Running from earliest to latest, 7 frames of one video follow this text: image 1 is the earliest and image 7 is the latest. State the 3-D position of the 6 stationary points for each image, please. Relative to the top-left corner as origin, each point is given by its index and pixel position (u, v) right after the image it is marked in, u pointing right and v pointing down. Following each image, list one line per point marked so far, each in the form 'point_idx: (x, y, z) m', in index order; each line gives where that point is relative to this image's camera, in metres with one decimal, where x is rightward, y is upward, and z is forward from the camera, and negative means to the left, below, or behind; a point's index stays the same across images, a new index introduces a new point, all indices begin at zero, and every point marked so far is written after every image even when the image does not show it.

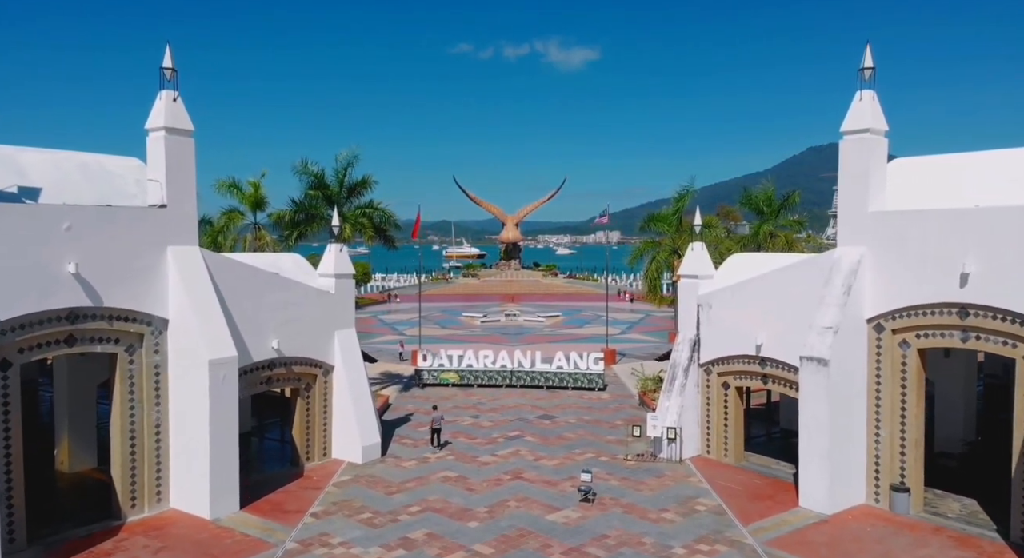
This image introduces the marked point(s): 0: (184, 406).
0: (-6.4, -2.5, +14.5) m
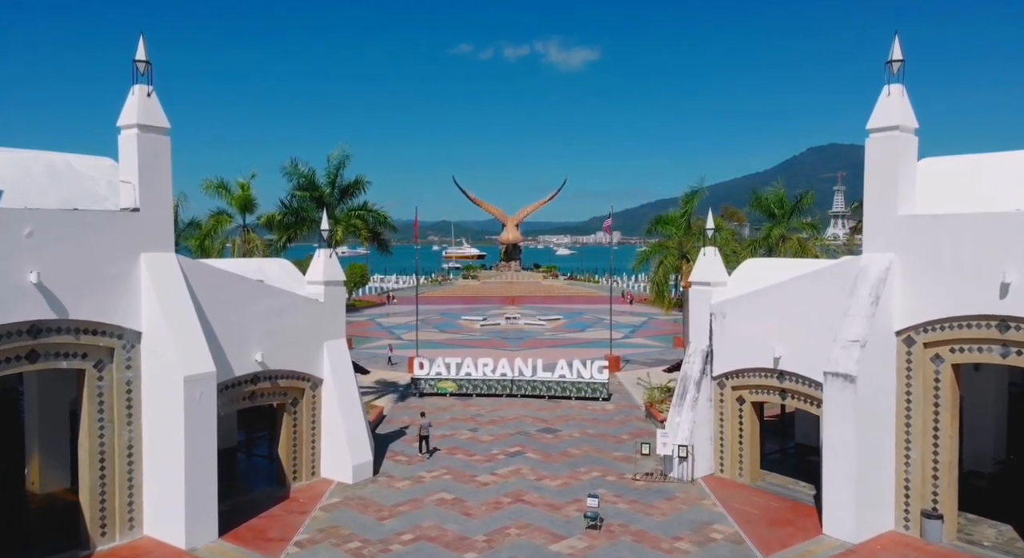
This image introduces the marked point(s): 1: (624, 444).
0: (-6.4, -2.7, +13.4) m
1: (+2.9, -4.2, +19.0) m
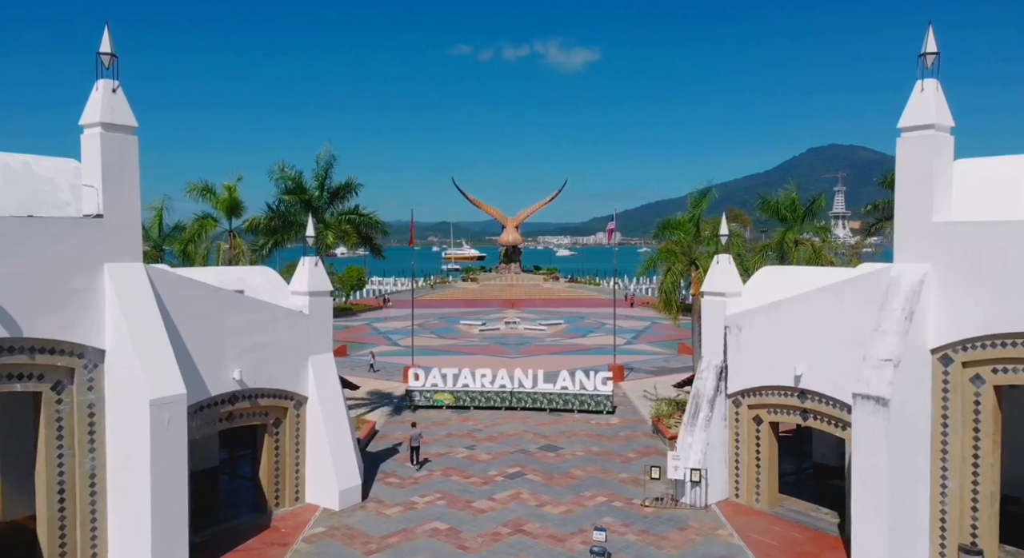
0: (-6.5, -2.9, +12.2) m
1: (+2.9, -4.5, +17.8) m
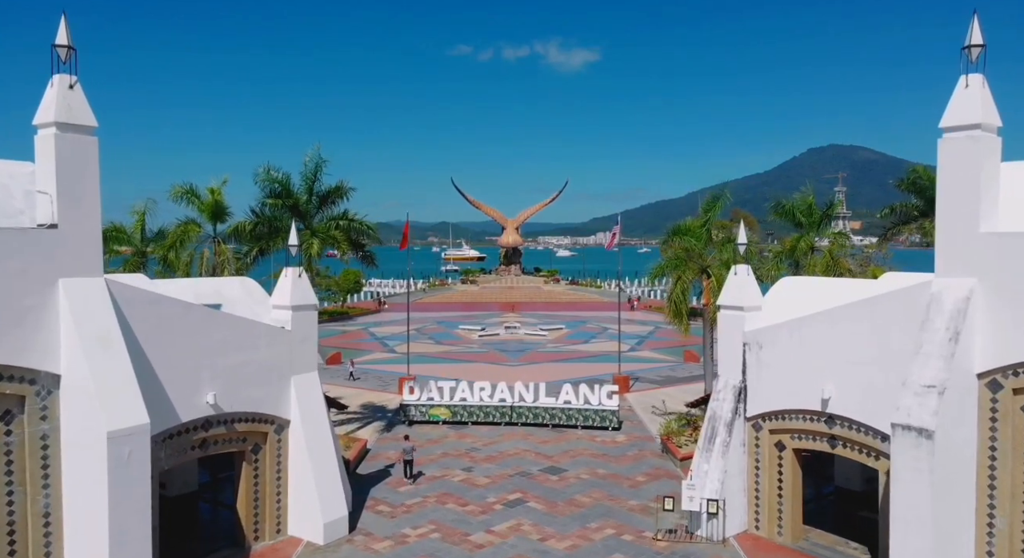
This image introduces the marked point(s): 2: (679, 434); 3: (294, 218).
0: (-6.4, -3.1, +11.0) m
1: (+2.9, -4.7, +16.5) m
2: (+4.5, -4.2, +19.9) m
3: (-5.8, +1.6, +19.6) m
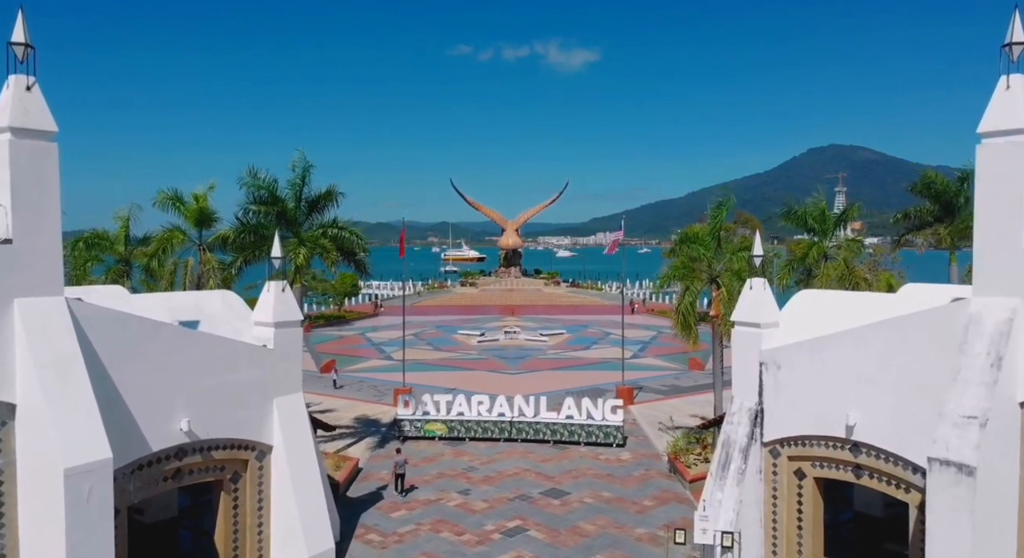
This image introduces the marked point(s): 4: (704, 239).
0: (-6.5, -3.4, +10.0) m
1: (+2.9, -5.0, +15.5) m
2: (+4.5, -4.5, +18.9) m
3: (-5.8, +1.3, +18.6) m
4: (+5.2, +1.1, +20.0) m
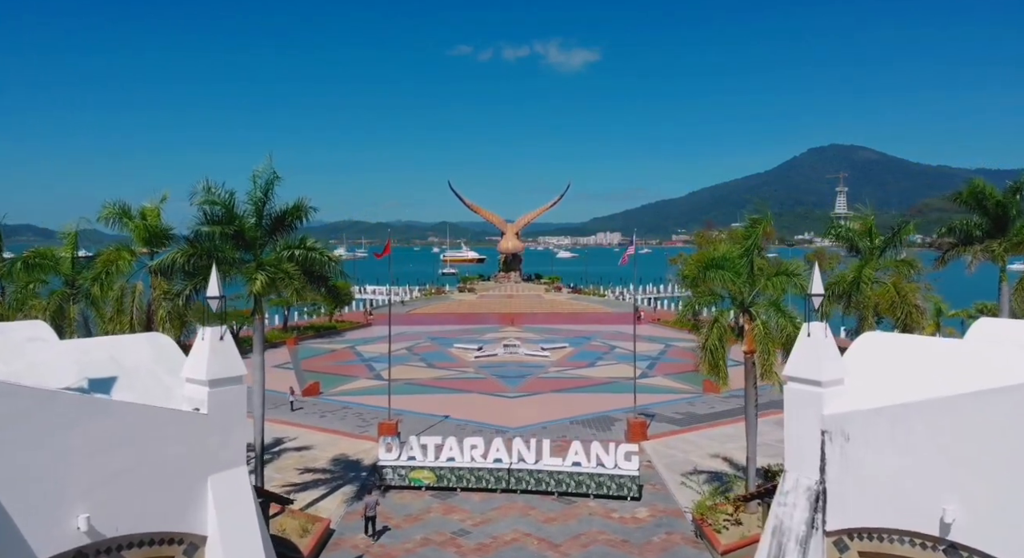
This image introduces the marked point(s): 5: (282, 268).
0: (-6.5, -4.1, +7.2) m
1: (+2.8, -5.7, +12.8) m
2: (+4.5, -5.1, +16.2) m
3: (-5.8, +0.7, +15.8) m
4: (+5.1, +0.4, +17.3) m
5: (-4.8, +0.2, +15.5) m
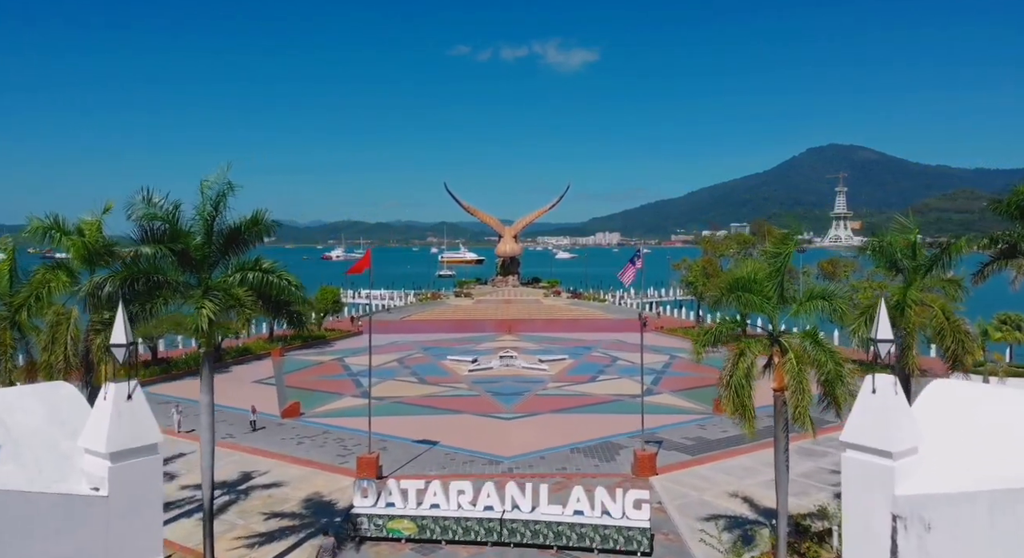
0: (-6.7, -4.6, +4.9) m
1: (+2.7, -6.1, +10.5) m
2: (+4.3, -5.6, +13.8) m
3: (-6.0, +0.2, +13.5) m
4: (+5.0, -0.1, +14.9) m
5: (-5.0, -0.3, +13.2) m
